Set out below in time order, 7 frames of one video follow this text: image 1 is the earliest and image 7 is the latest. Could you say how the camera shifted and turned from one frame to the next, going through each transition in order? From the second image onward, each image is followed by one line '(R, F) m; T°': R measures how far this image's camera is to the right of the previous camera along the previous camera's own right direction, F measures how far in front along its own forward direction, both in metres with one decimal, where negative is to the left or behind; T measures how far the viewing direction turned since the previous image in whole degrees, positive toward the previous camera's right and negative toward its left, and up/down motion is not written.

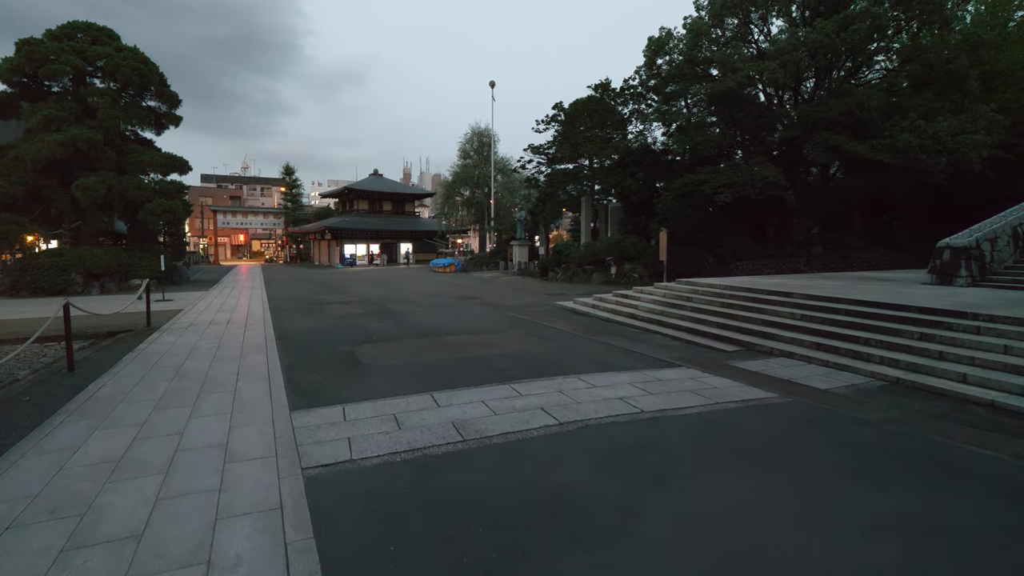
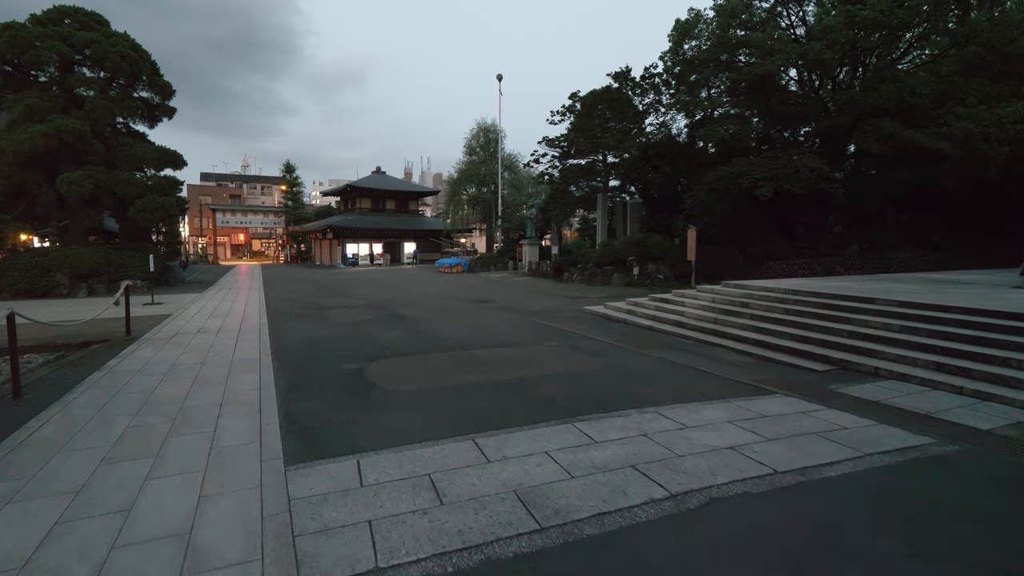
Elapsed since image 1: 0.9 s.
(-0.6, +1.3) m; 0°
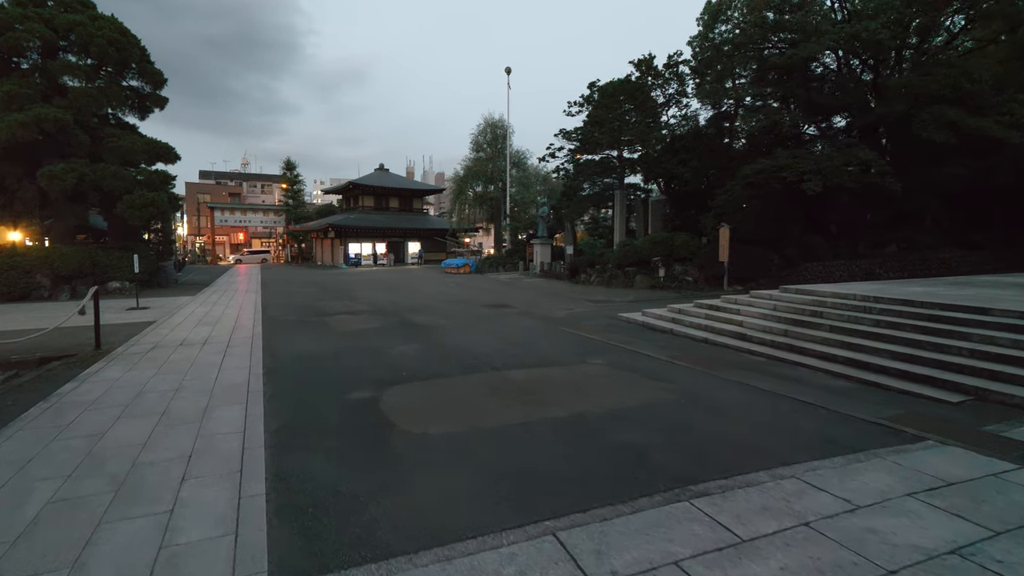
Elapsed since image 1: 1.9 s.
(-0.6, +1.3) m; 0°
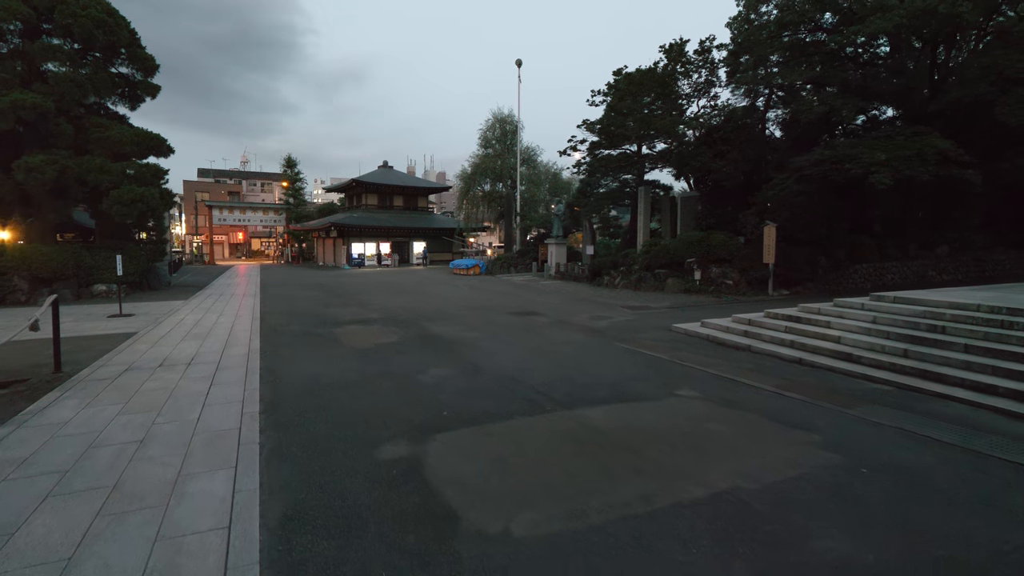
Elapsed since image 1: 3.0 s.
(-0.7, +1.5) m; 0°
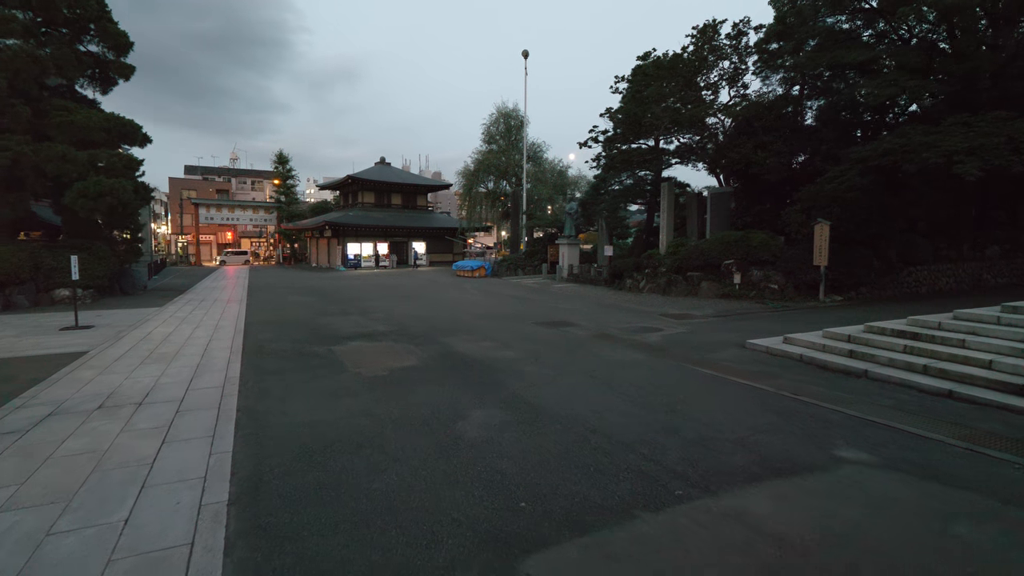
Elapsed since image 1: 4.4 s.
(-0.8, +1.7) m; +1°
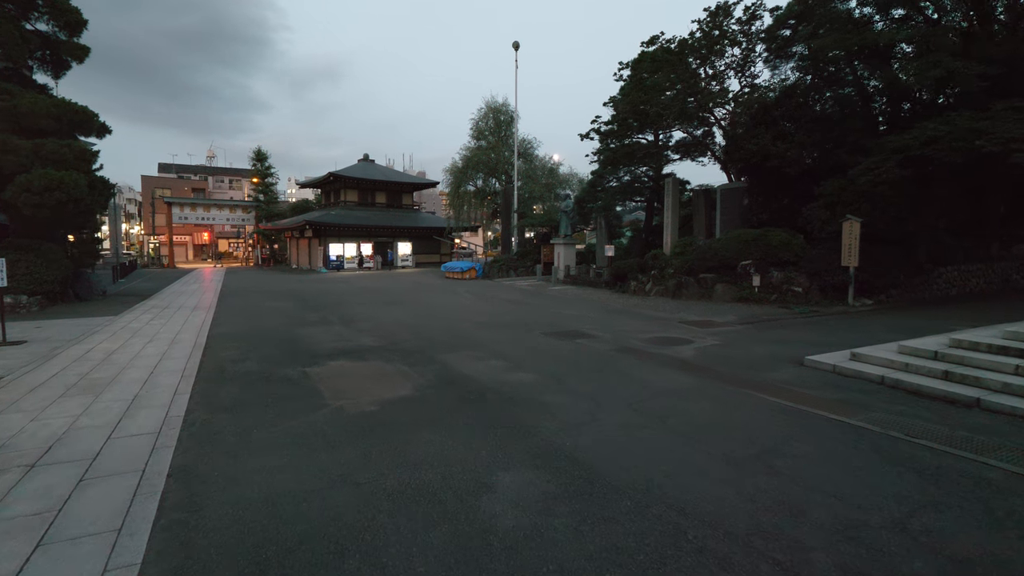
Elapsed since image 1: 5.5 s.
(-0.4, +1.3) m; +2°
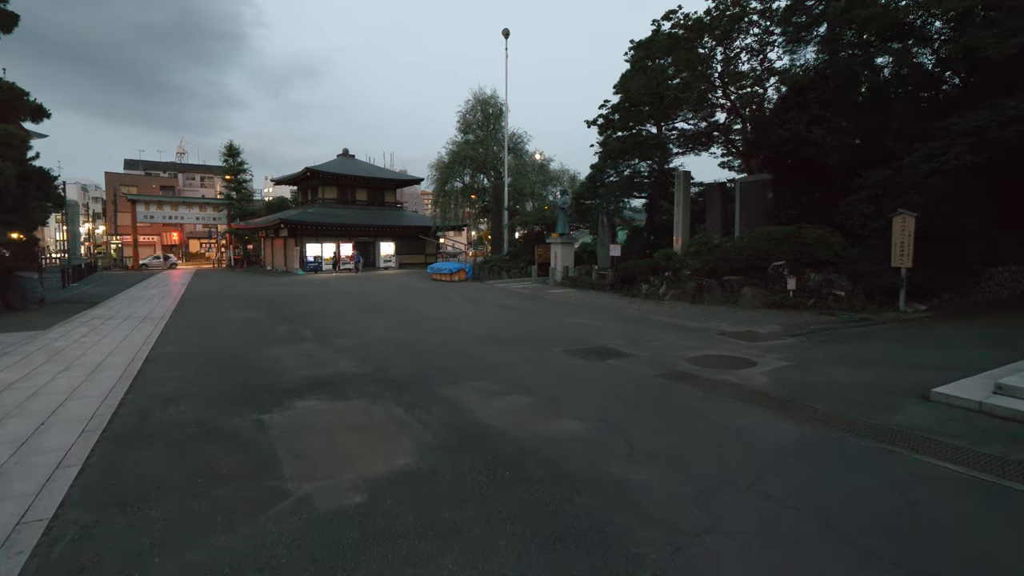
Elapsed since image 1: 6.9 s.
(-0.5, +1.7) m; +2°
